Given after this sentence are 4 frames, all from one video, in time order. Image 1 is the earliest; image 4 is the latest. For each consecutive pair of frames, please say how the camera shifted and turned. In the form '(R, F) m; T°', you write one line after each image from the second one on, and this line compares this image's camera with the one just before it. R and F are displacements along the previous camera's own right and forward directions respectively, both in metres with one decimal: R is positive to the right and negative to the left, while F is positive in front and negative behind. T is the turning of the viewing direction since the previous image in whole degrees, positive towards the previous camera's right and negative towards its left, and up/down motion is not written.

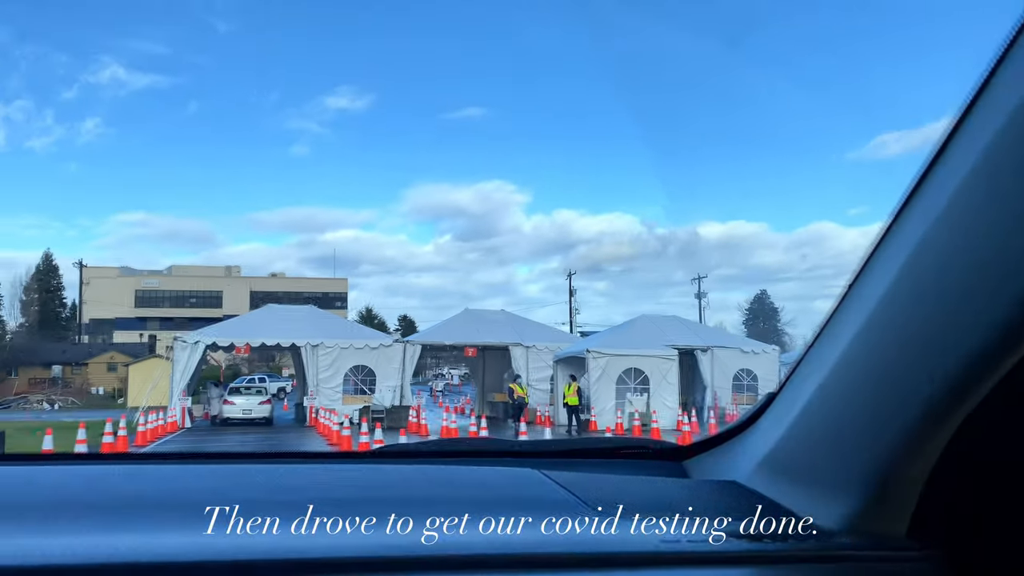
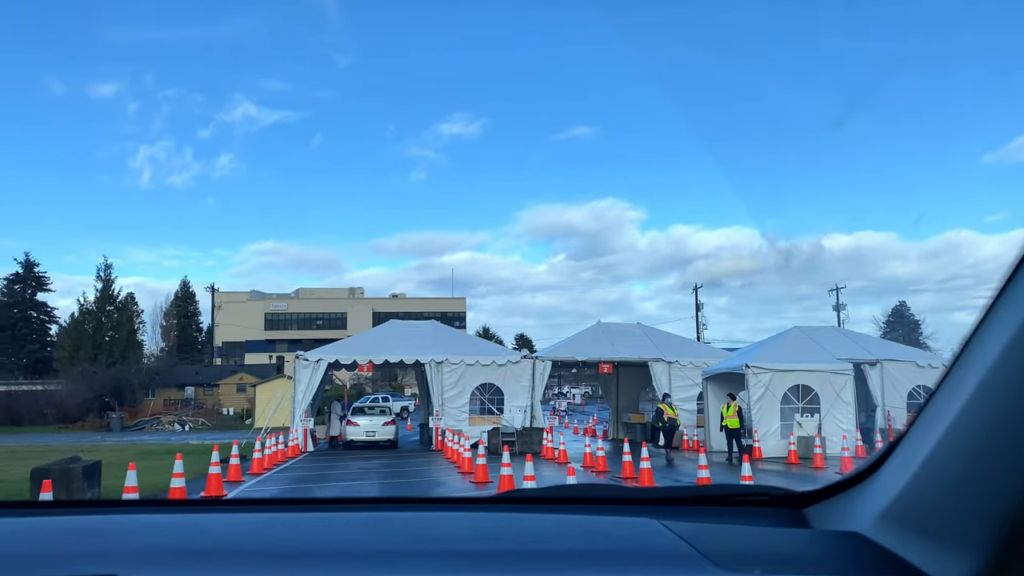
(-0.1, +0.4) m; -8°
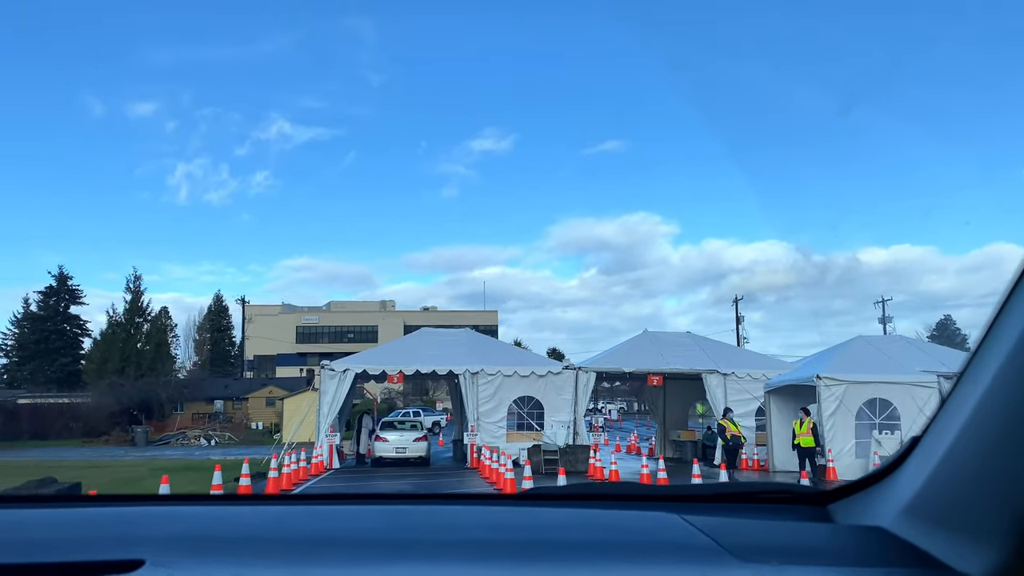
(0.0, +0.3) m; -2°
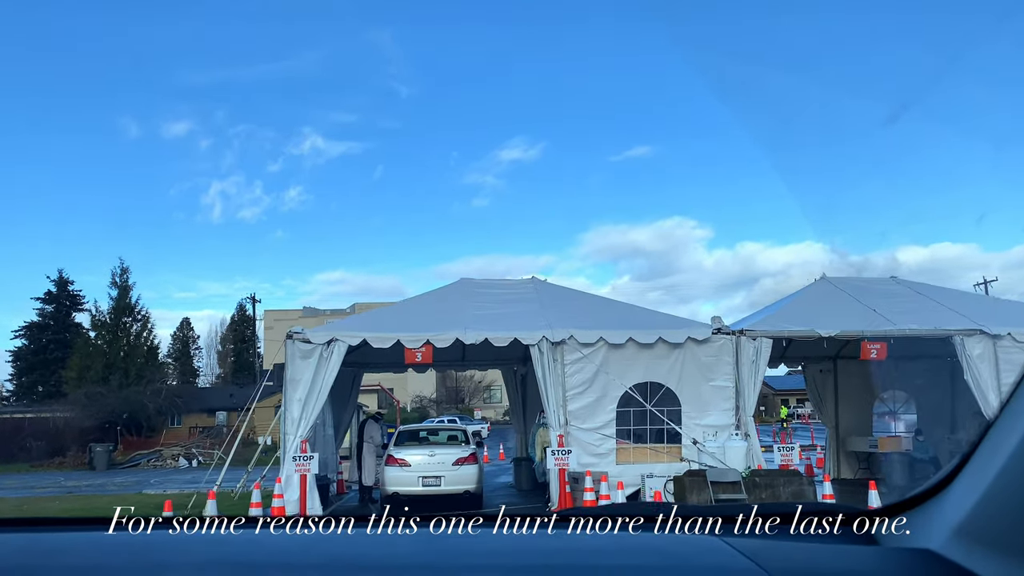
(-0.2, +1.4) m; -2°
